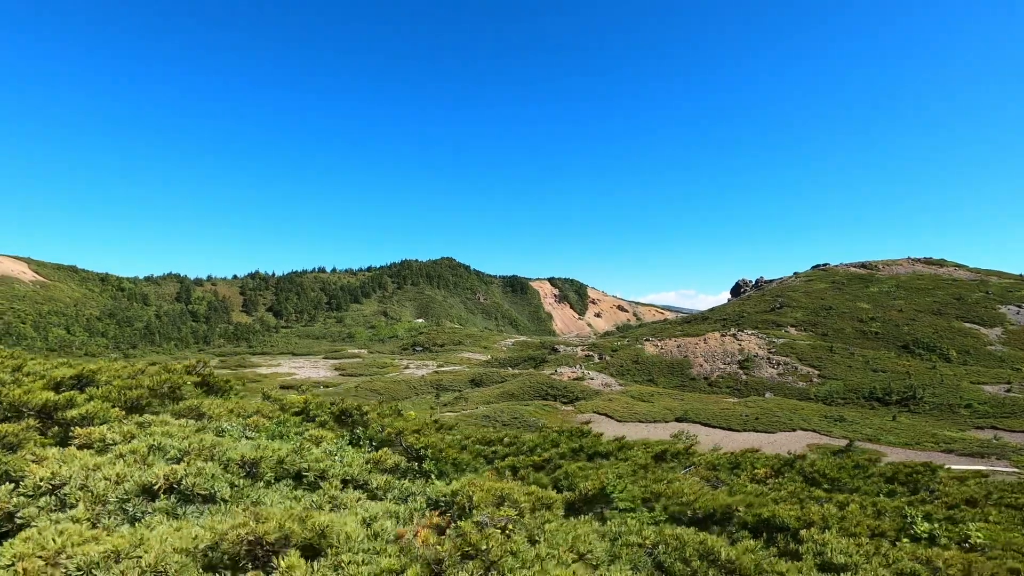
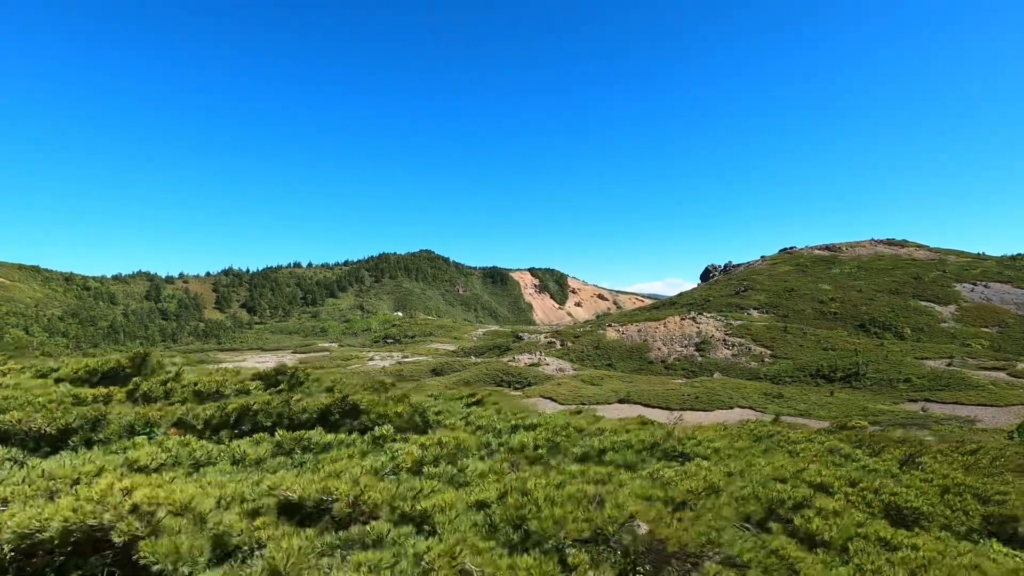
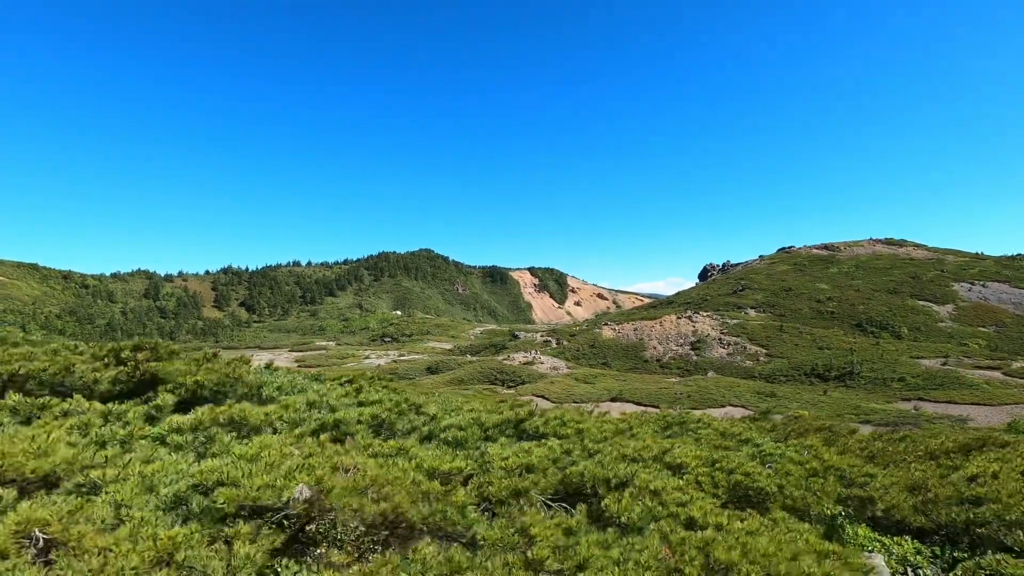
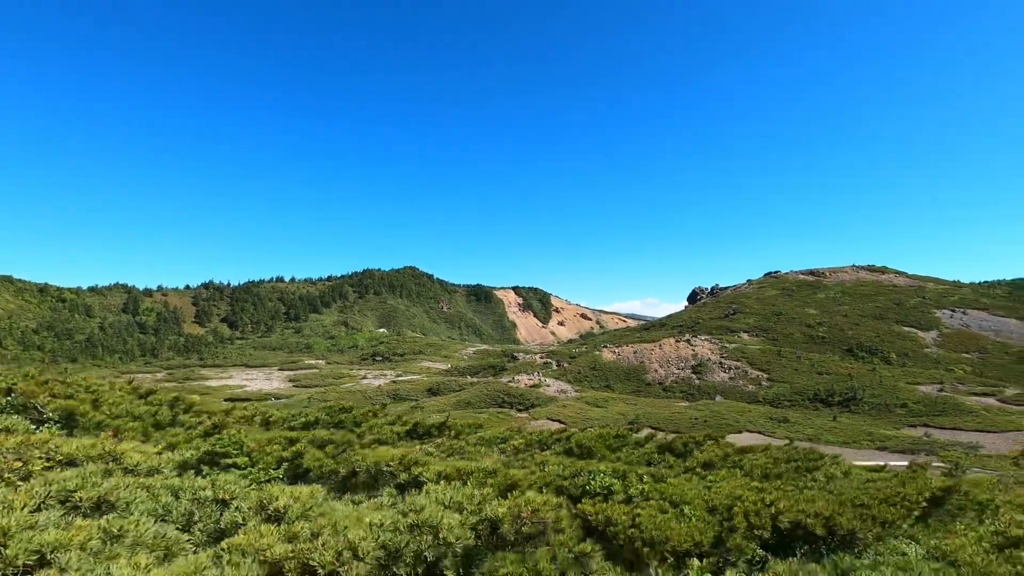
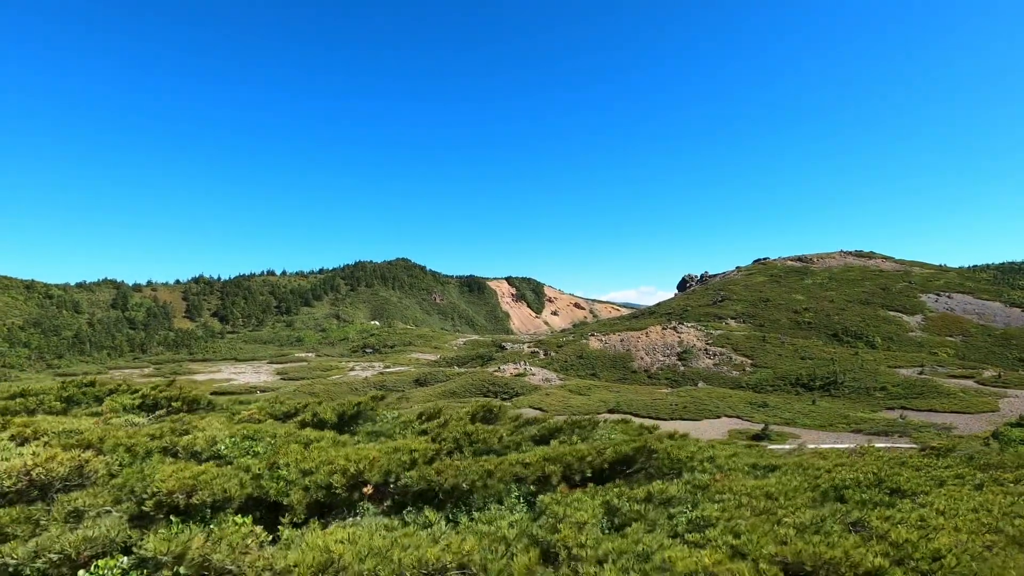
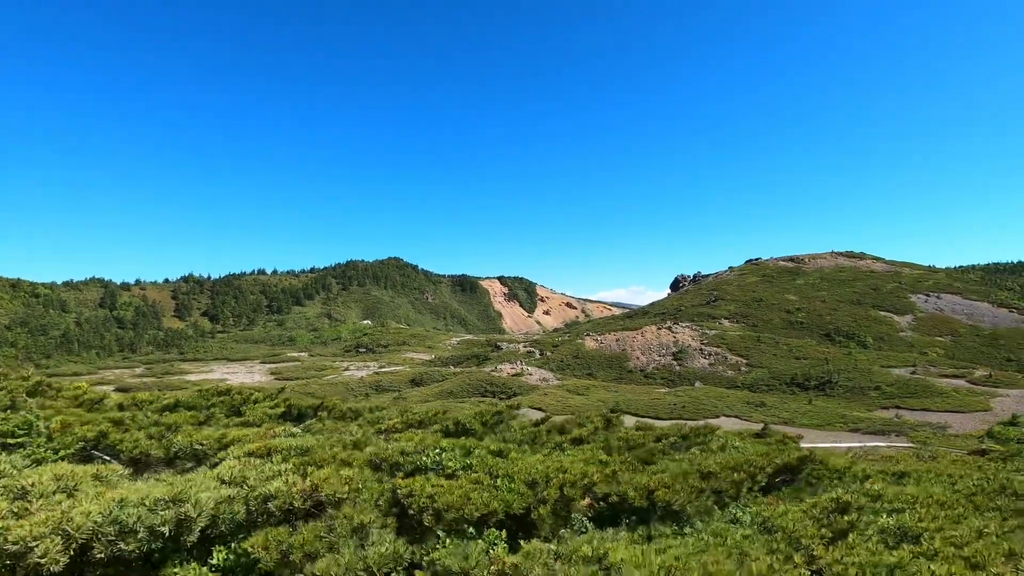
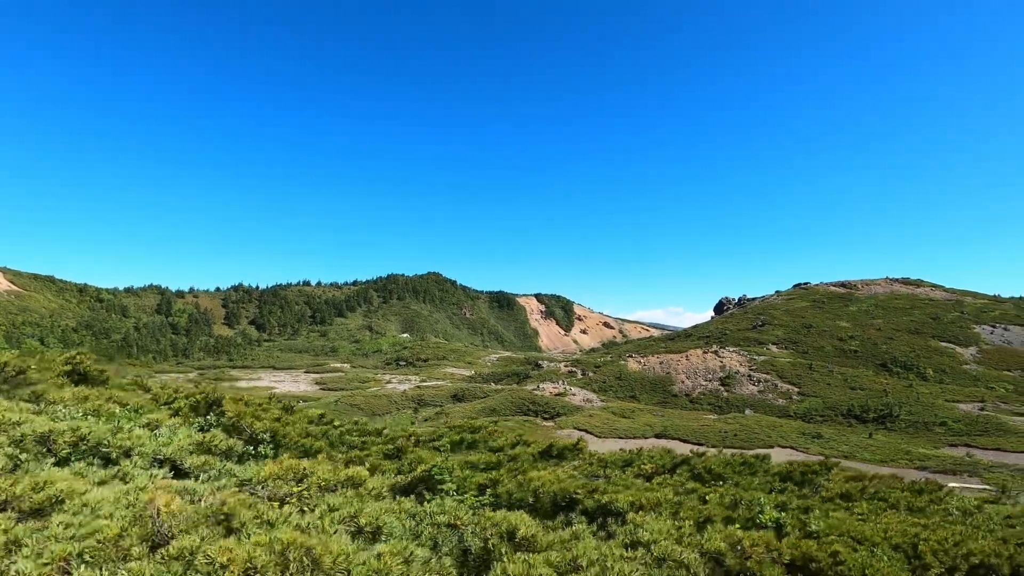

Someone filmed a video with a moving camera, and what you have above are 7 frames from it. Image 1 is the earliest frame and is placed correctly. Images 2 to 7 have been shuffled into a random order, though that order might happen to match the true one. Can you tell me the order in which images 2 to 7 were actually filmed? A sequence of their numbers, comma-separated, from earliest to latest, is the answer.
7, 4, 6, 5, 2, 3
